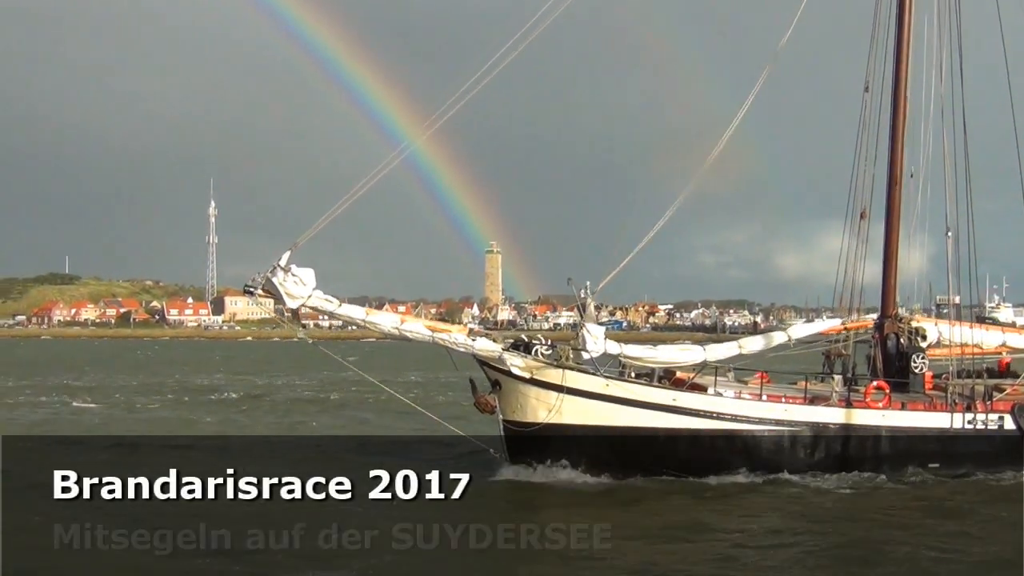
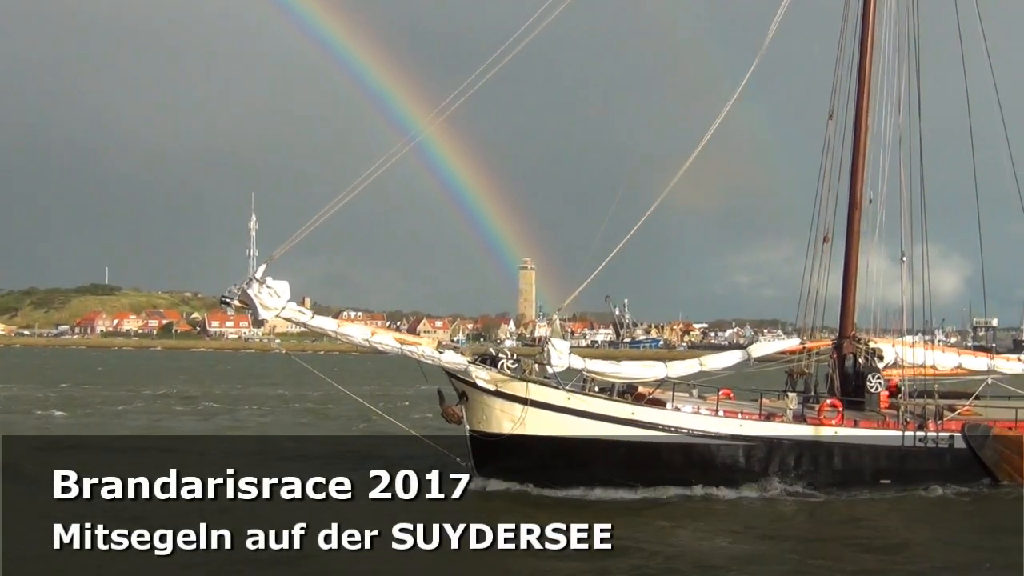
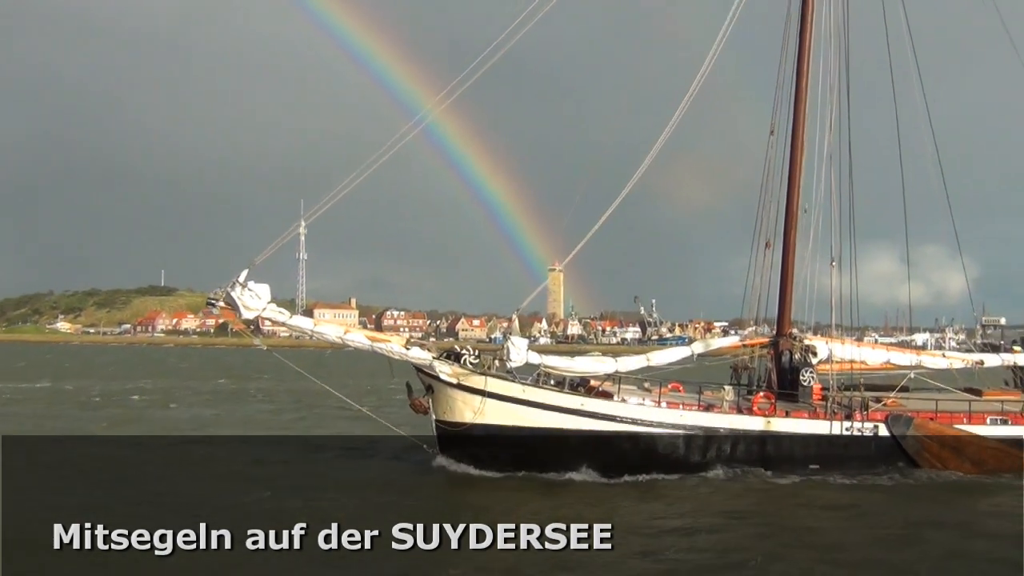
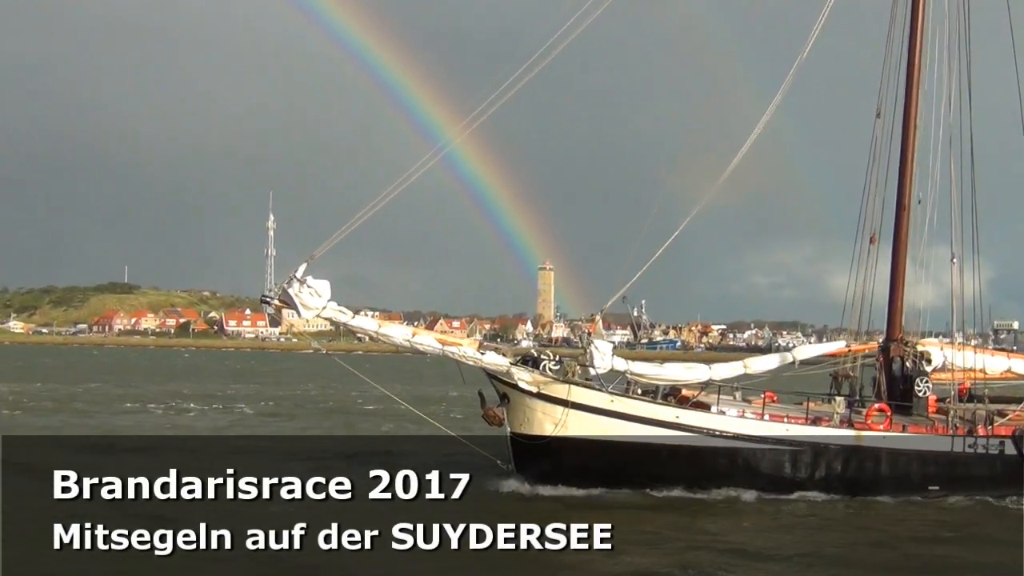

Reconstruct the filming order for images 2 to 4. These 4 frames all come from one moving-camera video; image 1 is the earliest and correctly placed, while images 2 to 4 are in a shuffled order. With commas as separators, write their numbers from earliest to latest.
4, 2, 3
